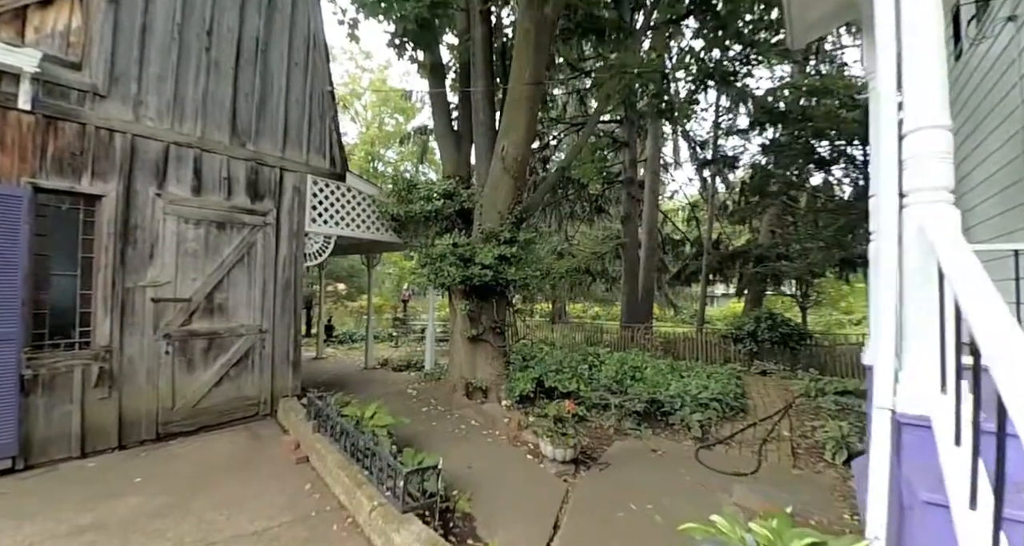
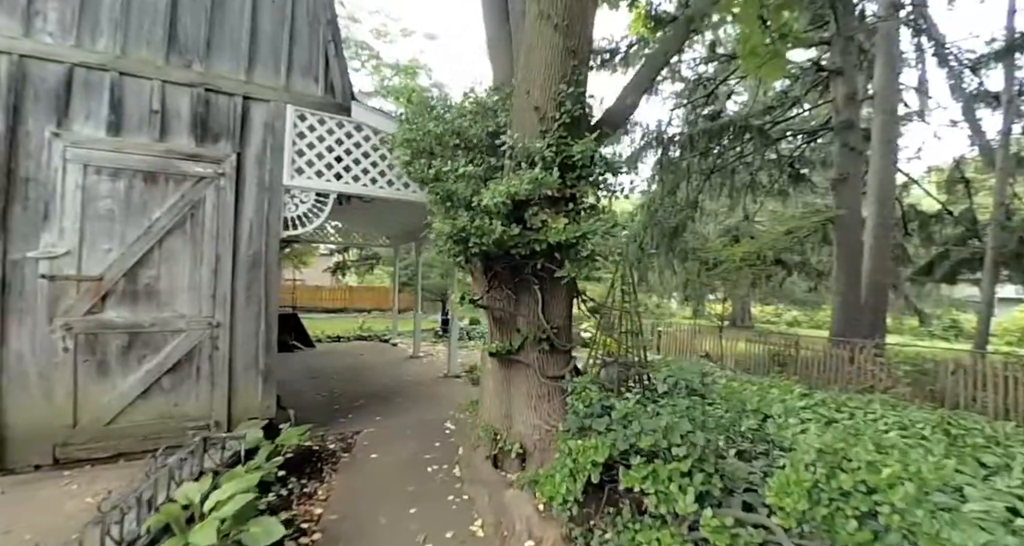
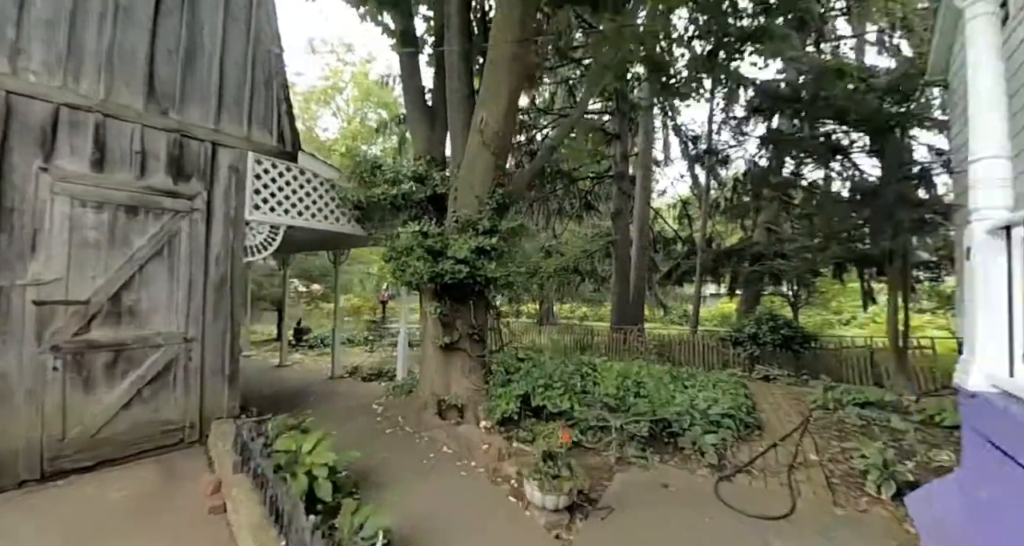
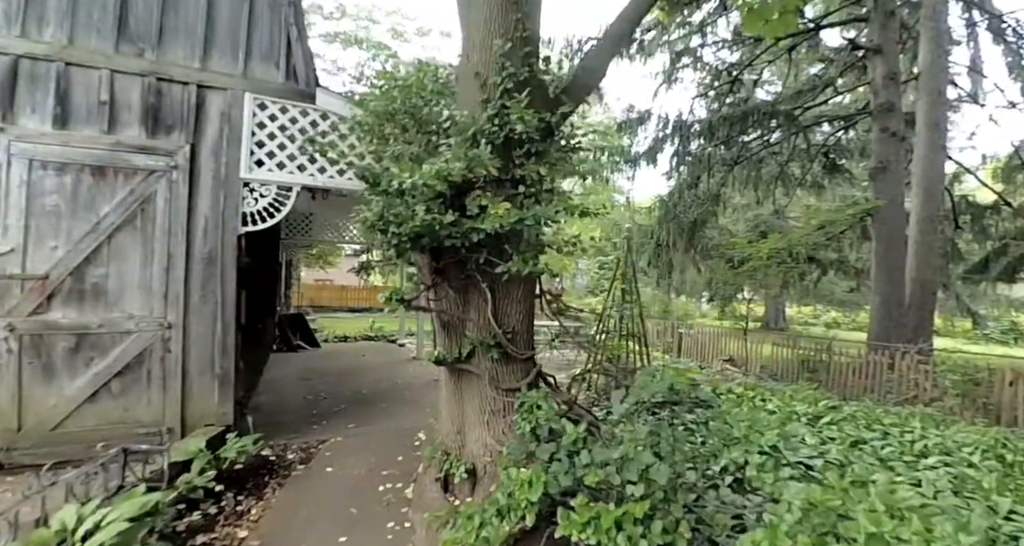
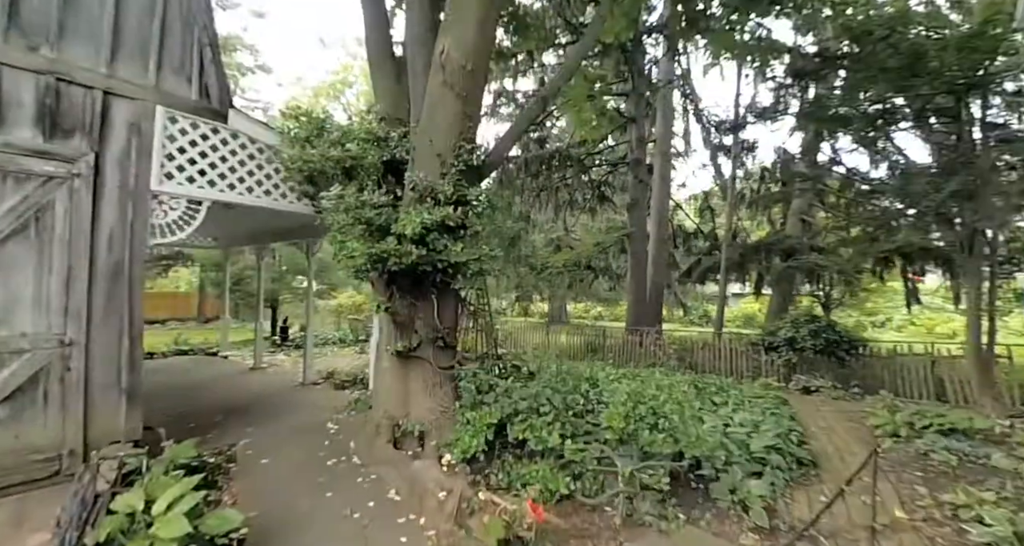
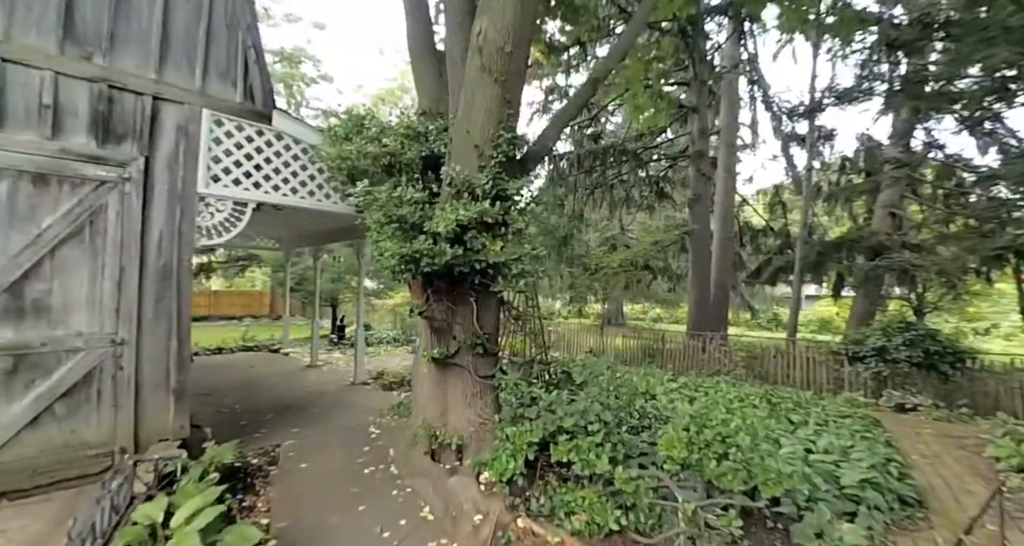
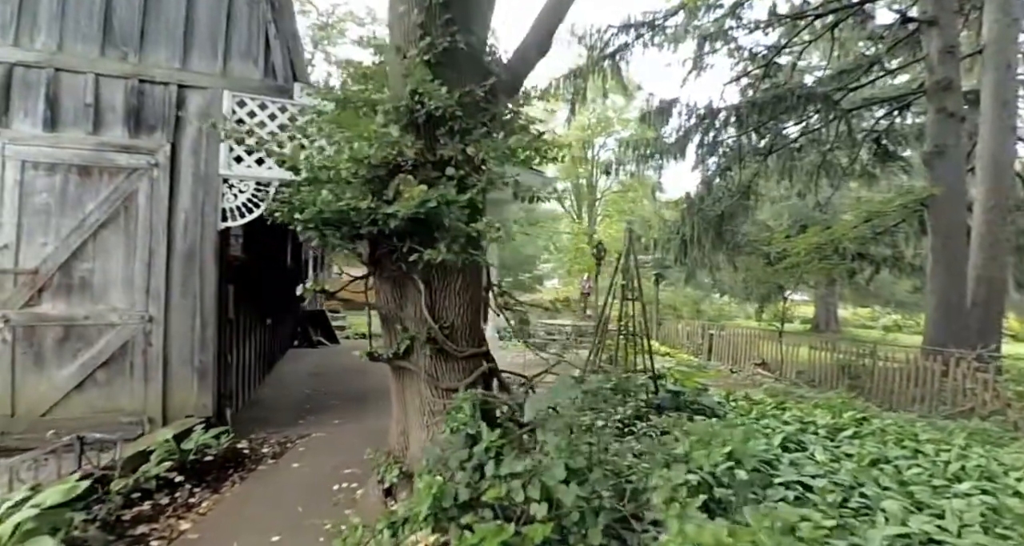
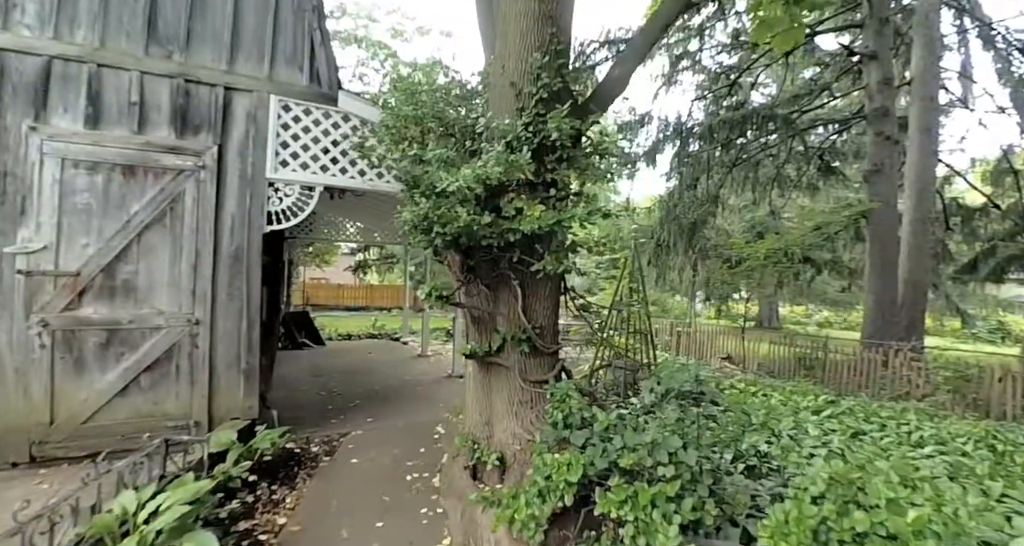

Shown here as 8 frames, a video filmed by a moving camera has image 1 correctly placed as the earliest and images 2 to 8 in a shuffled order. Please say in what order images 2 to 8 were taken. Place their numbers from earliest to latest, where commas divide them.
3, 5, 6, 2, 8, 4, 7
